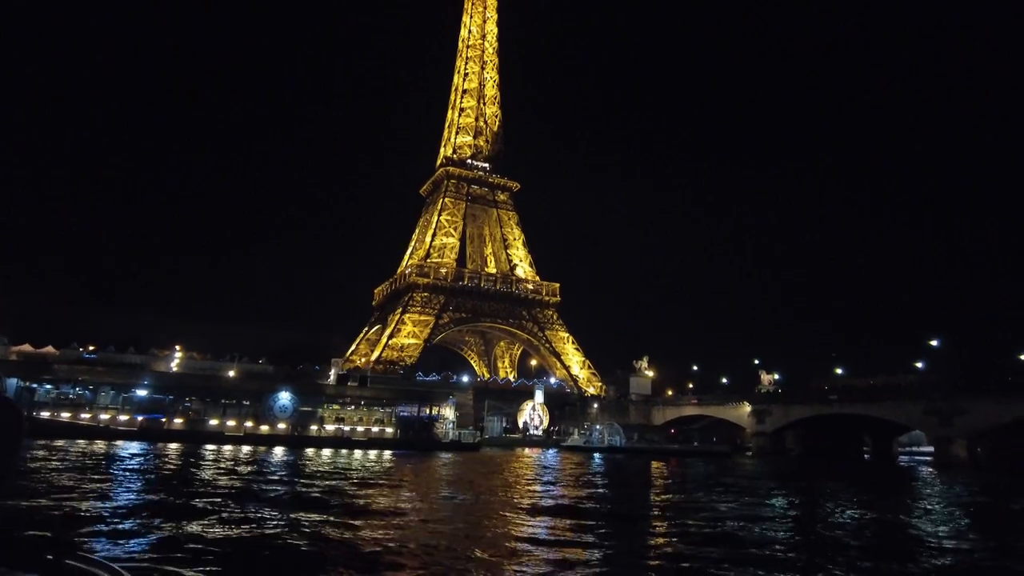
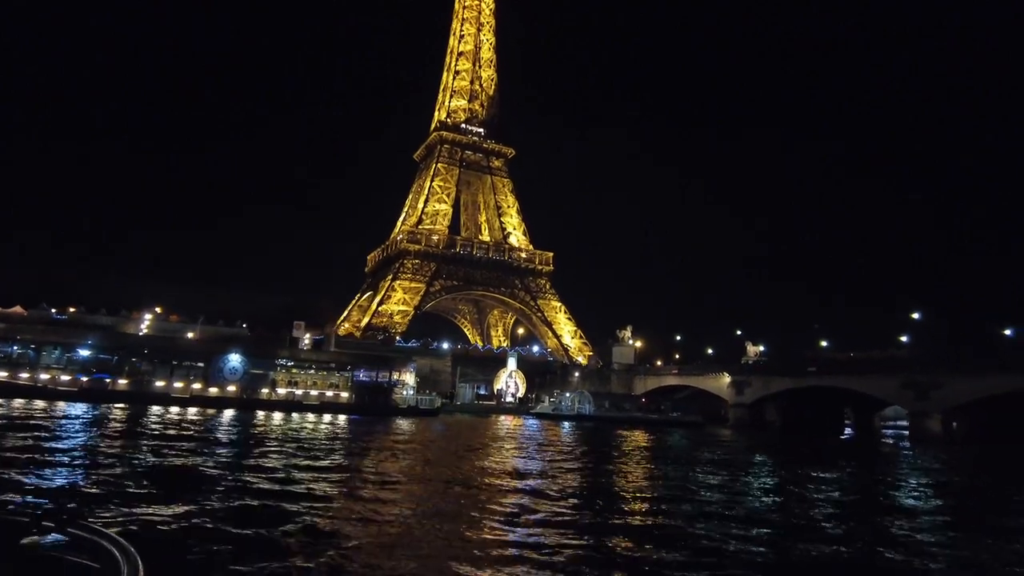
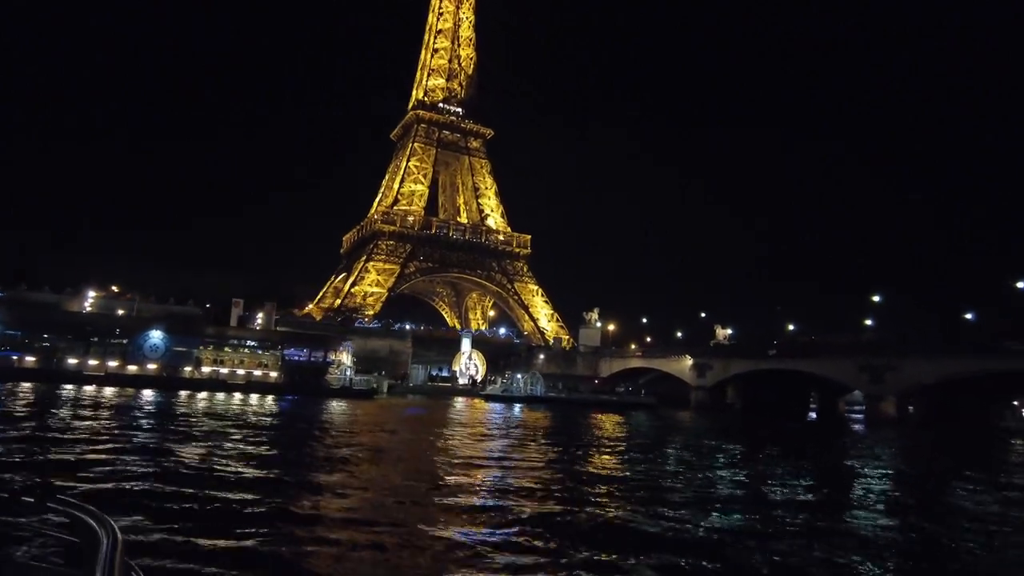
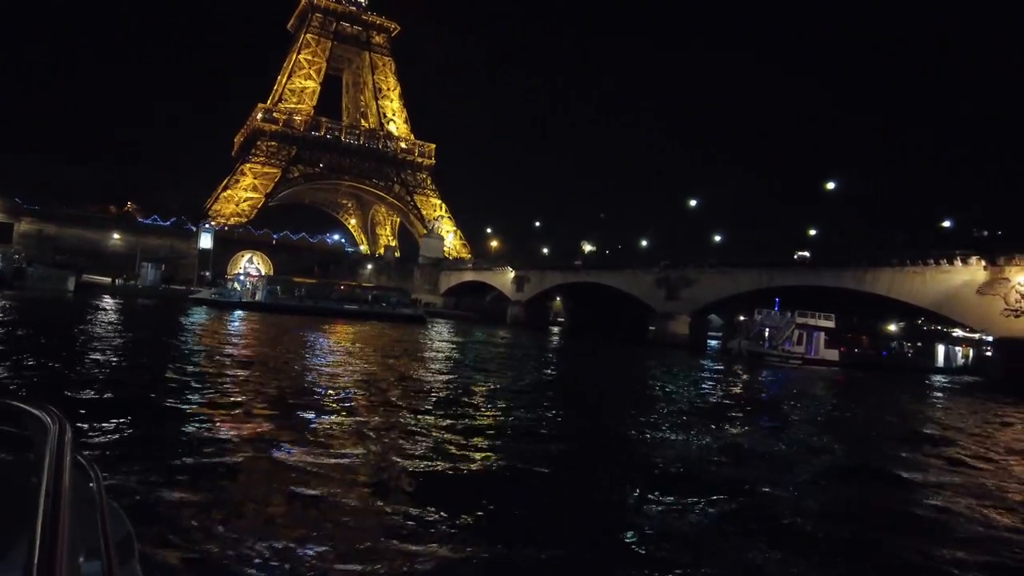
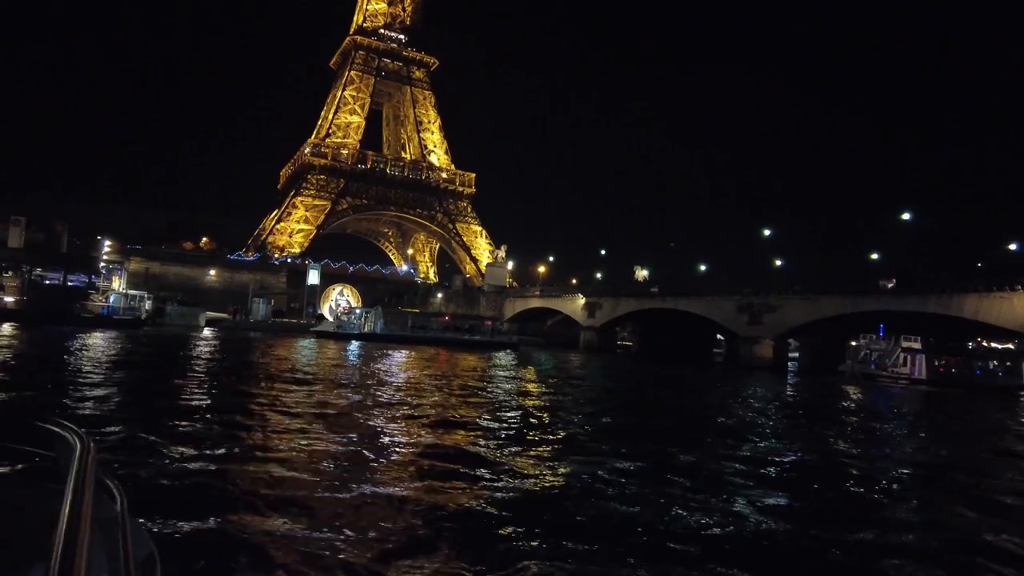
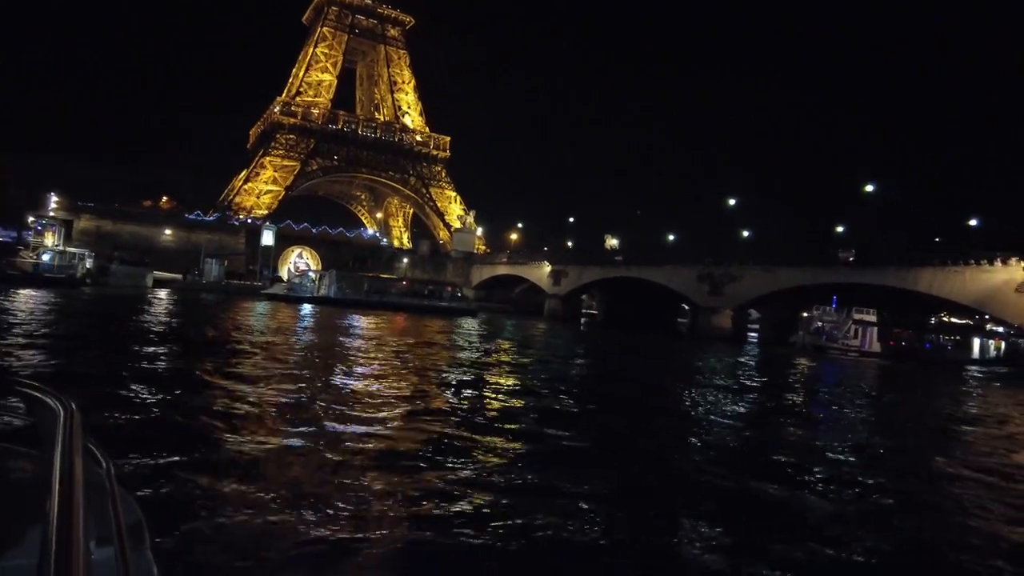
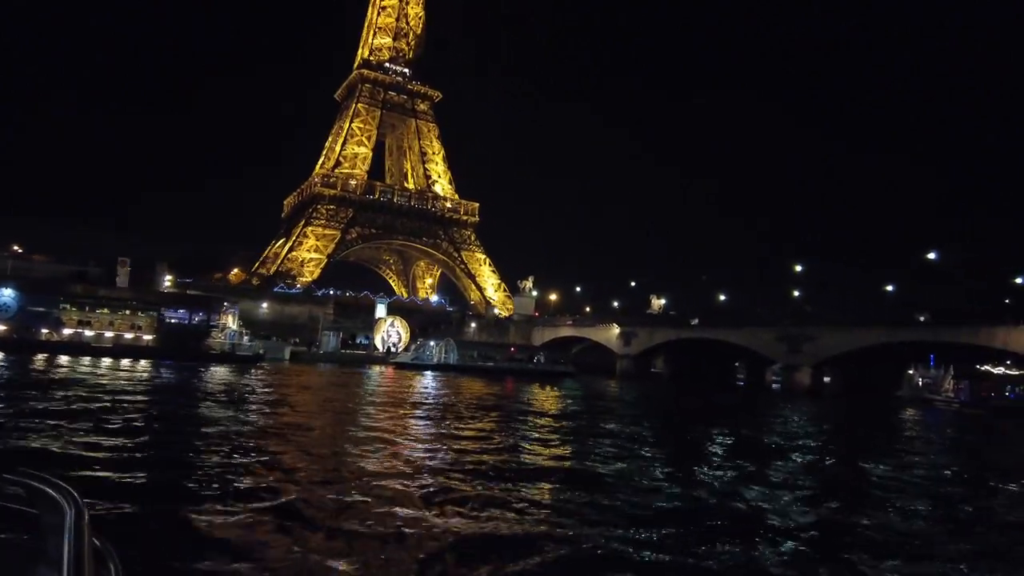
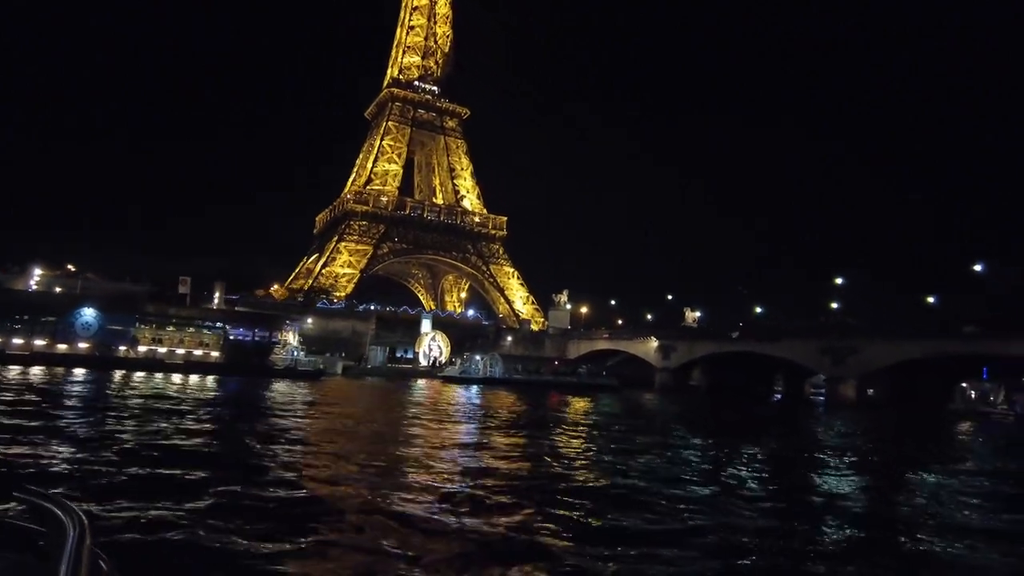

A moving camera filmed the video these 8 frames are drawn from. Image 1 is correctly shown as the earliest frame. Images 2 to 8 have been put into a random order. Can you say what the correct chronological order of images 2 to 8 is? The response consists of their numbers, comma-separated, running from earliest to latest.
2, 3, 8, 7, 5, 6, 4
